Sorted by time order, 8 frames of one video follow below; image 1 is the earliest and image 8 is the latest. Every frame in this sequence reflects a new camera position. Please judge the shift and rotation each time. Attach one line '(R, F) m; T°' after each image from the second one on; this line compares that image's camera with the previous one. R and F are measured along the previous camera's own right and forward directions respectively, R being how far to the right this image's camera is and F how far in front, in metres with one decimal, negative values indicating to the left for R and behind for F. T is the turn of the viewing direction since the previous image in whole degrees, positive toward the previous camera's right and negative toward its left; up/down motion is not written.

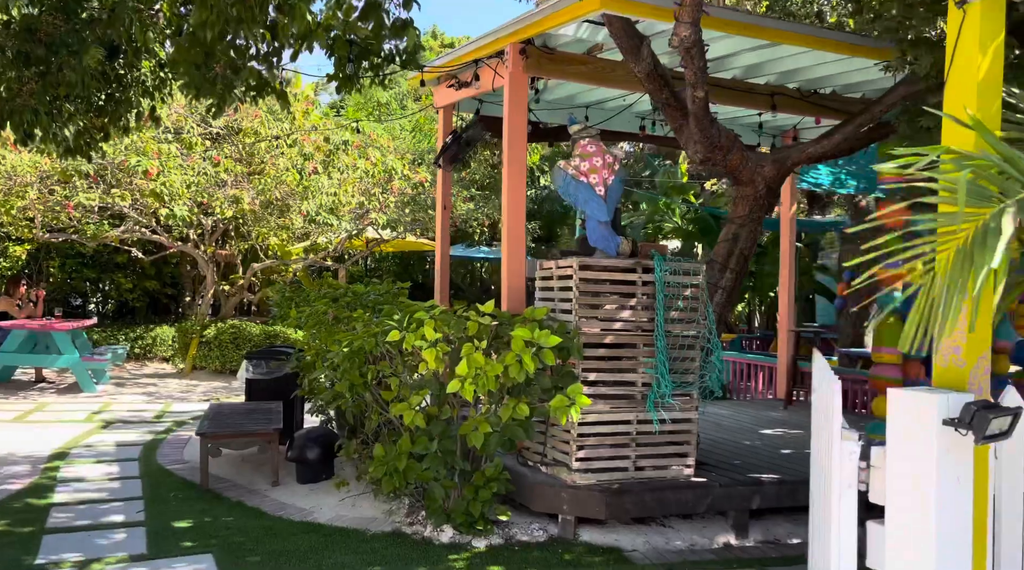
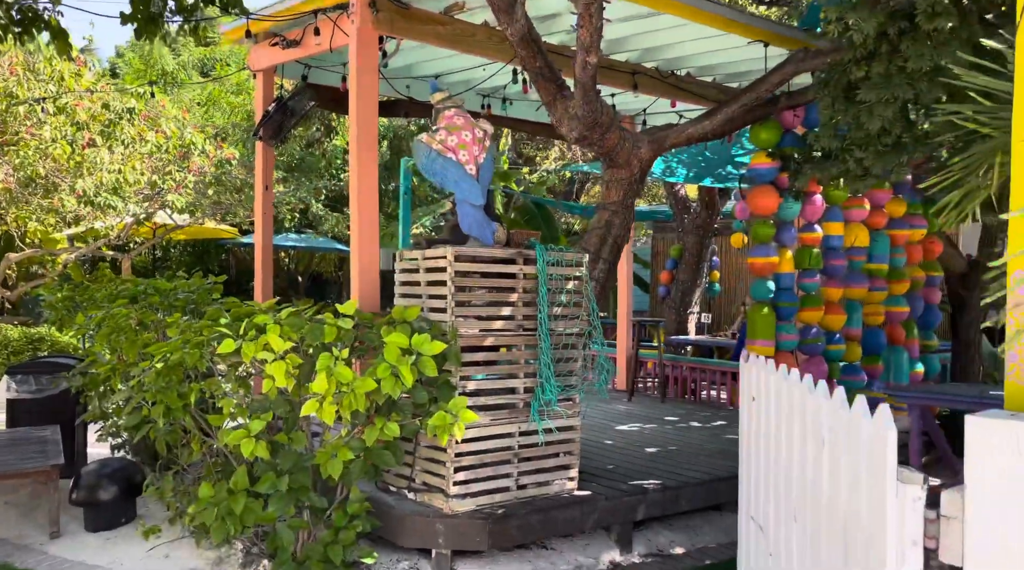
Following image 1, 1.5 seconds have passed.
(-0.6, +1.0) m; +14°
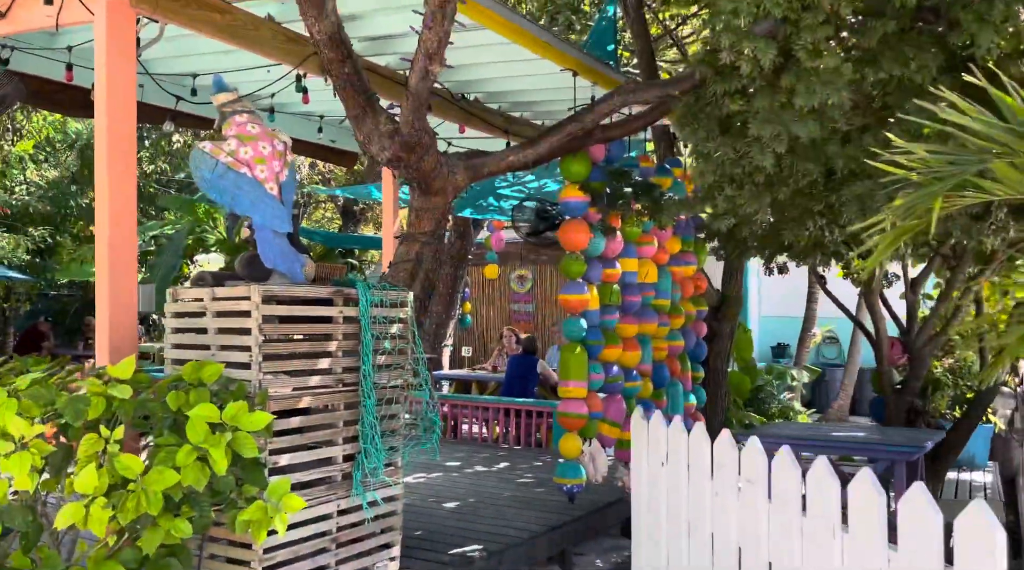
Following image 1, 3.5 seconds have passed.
(-0.7, +1.0) m; +19°
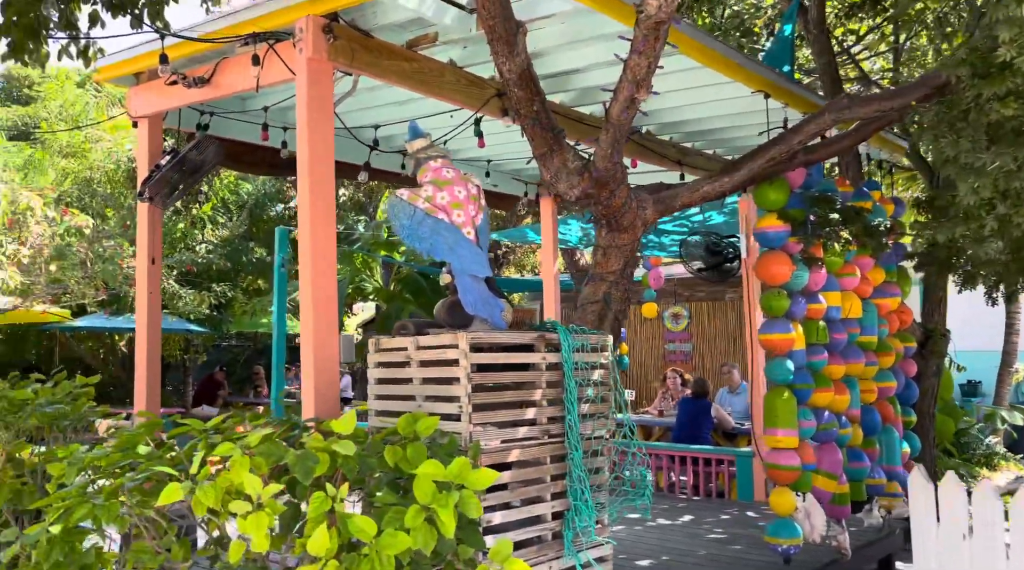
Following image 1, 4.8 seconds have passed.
(-0.3, +0.2) m; -7°
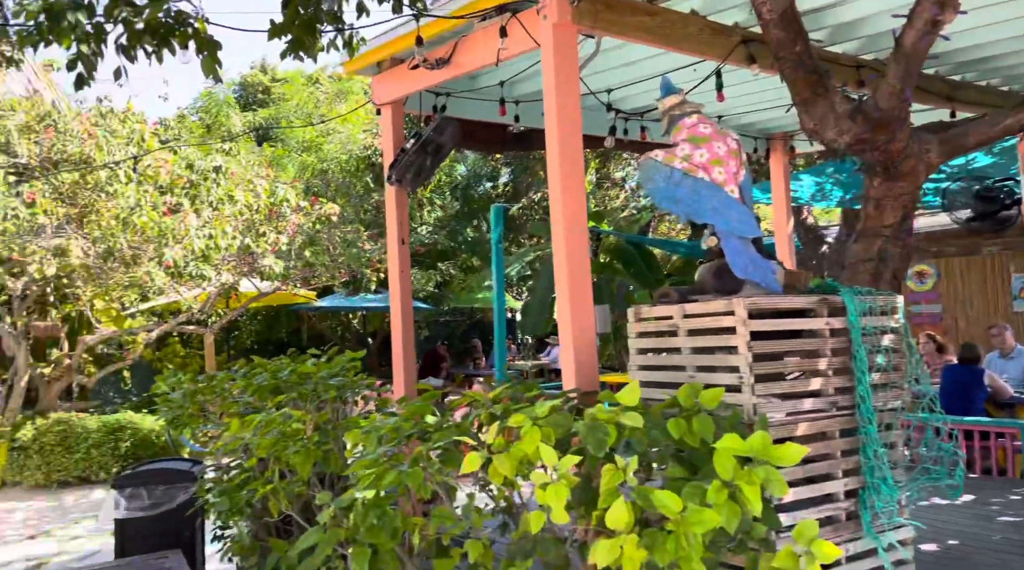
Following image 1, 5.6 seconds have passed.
(-0.3, +0.3) m; -11°
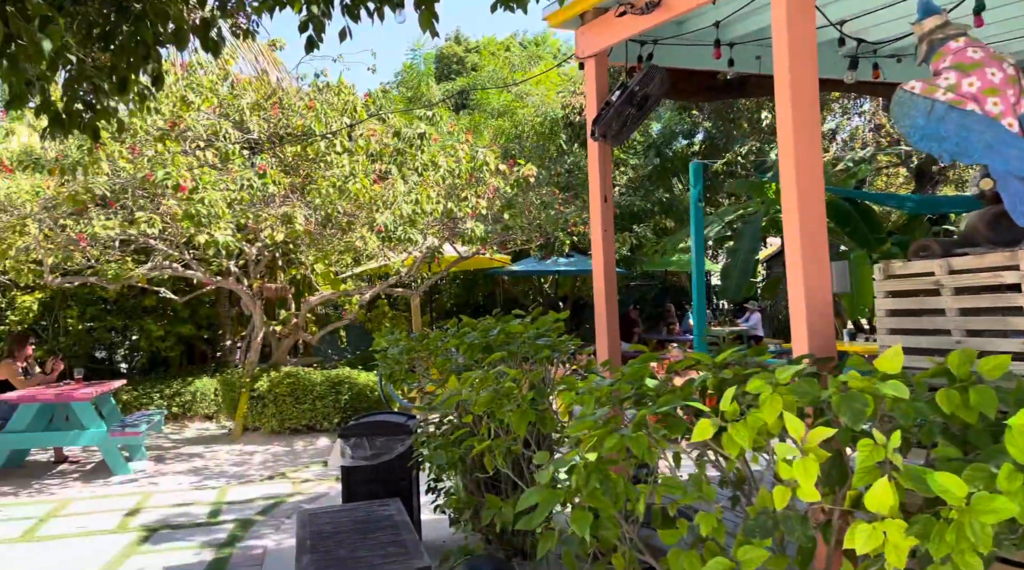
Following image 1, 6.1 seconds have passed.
(-0.2, +0.4) m; -10°
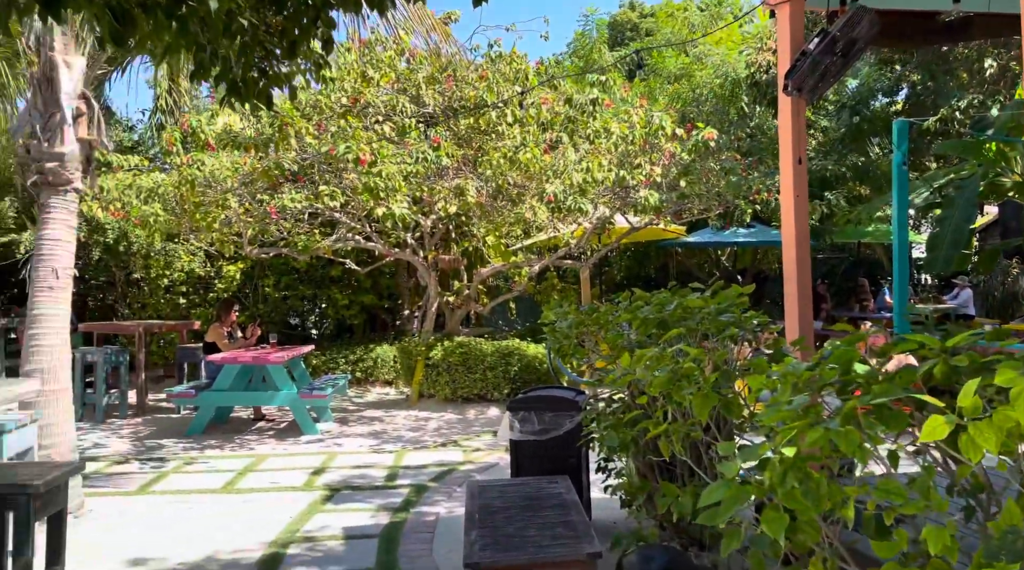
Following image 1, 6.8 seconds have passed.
(-0.1, +0.5) m; -9°
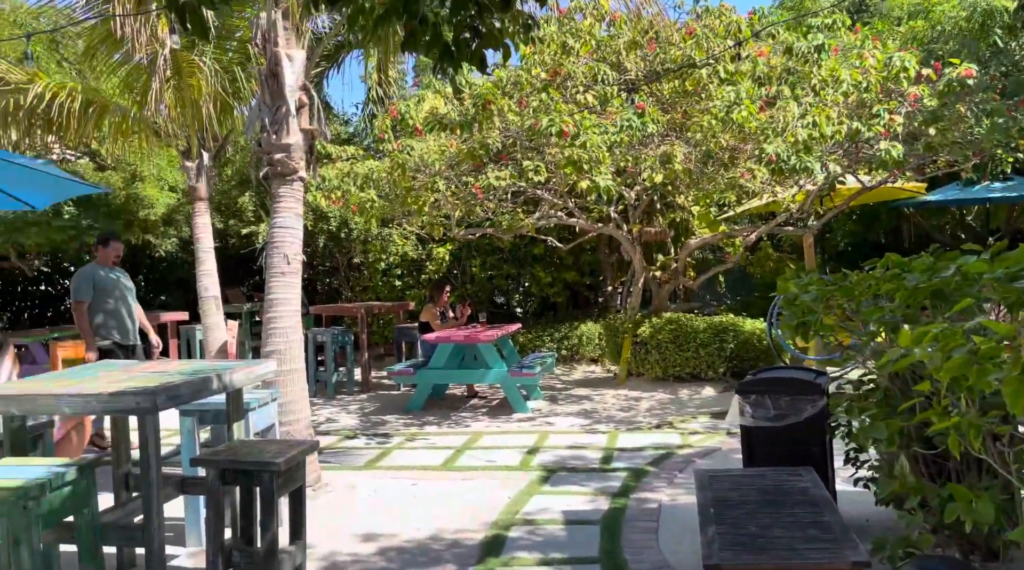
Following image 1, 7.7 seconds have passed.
(-0.2, +0.8) m; -11°
